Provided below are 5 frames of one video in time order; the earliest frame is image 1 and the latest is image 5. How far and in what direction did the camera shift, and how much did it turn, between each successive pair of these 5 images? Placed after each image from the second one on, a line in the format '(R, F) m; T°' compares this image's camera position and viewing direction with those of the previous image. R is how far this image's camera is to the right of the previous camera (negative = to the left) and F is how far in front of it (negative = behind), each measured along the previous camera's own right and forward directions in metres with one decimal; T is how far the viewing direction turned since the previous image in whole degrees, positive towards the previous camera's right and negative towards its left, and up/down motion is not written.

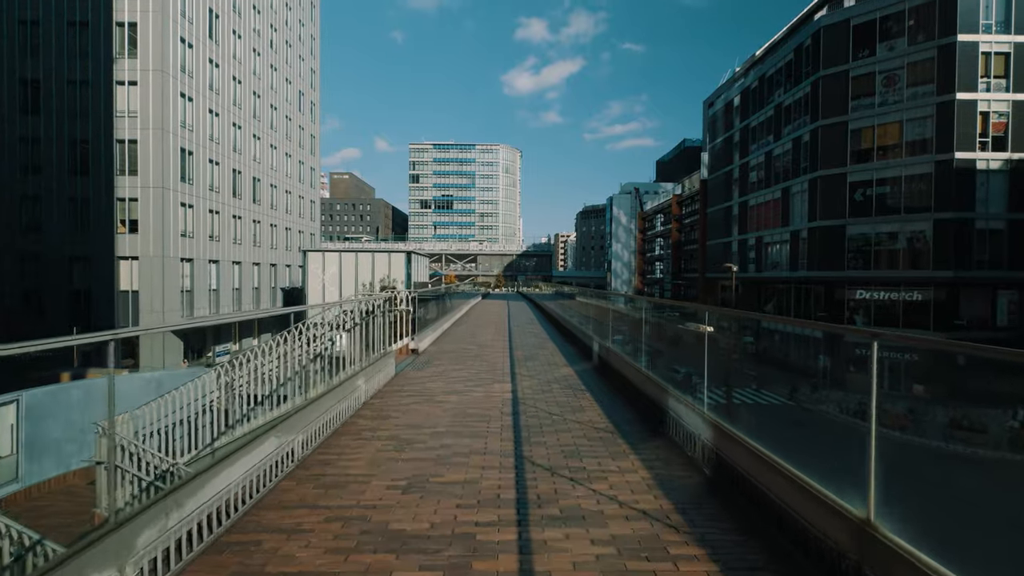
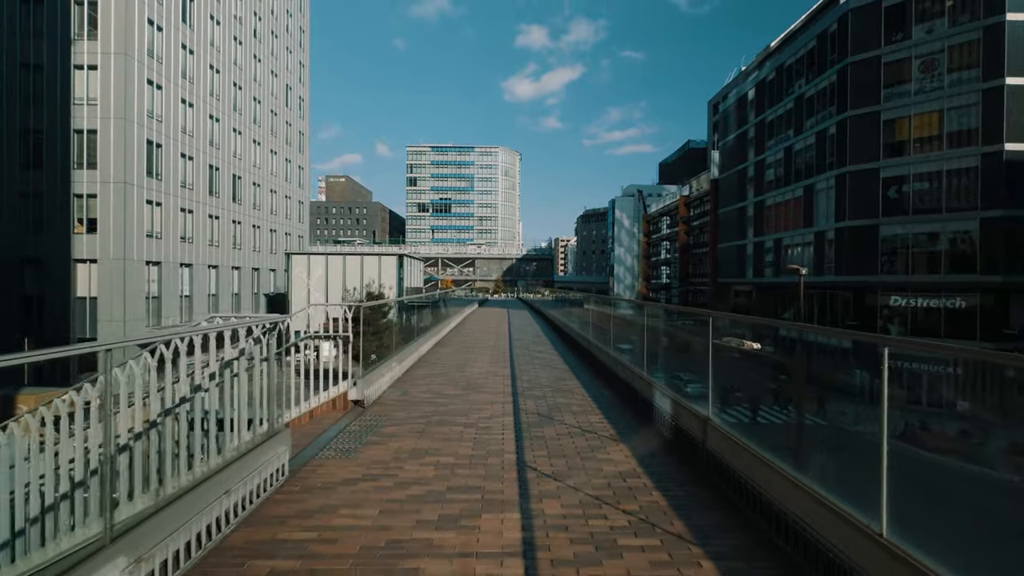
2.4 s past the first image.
(0.0, +1.0) m; 0°
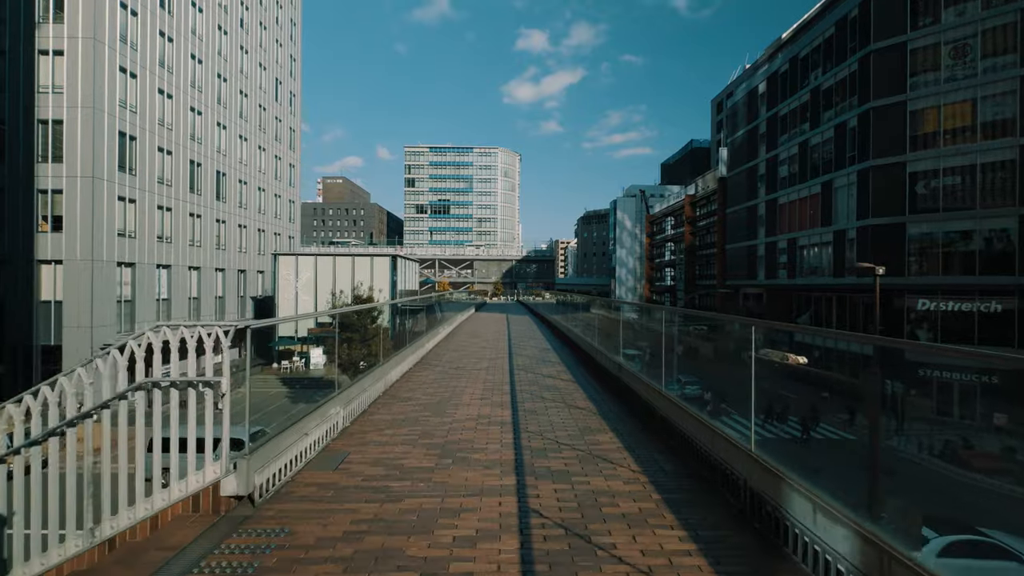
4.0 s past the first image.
(0.0, +0.7) m; 0°
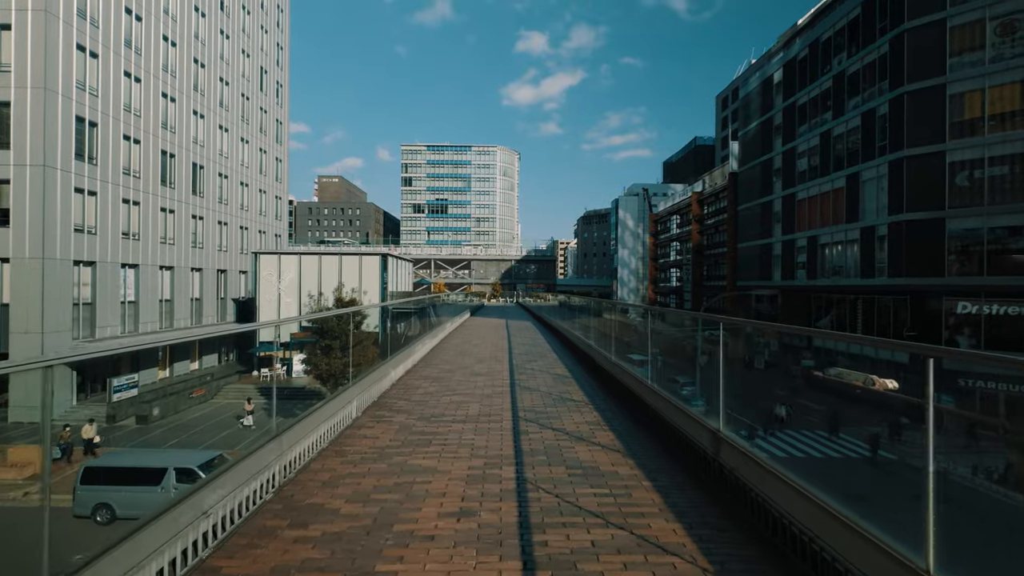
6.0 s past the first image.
(0.0, +0.8) m; 0°
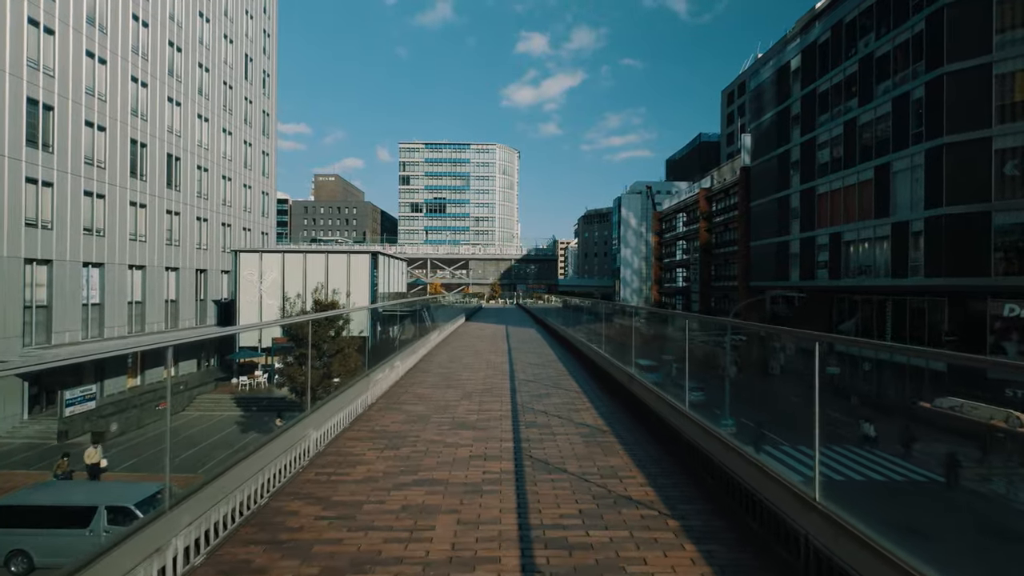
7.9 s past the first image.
(0.0, +0.8) m; 0°
